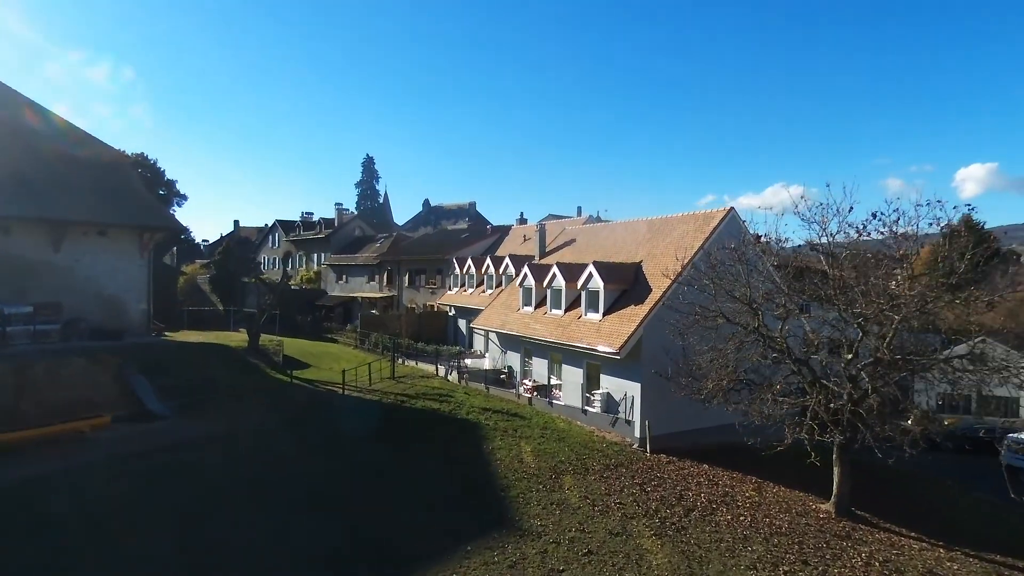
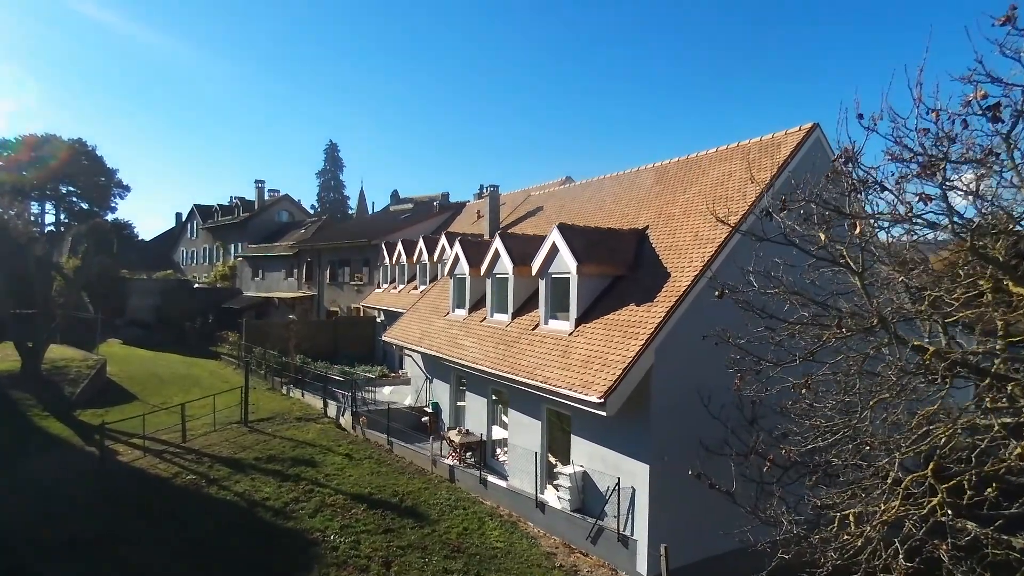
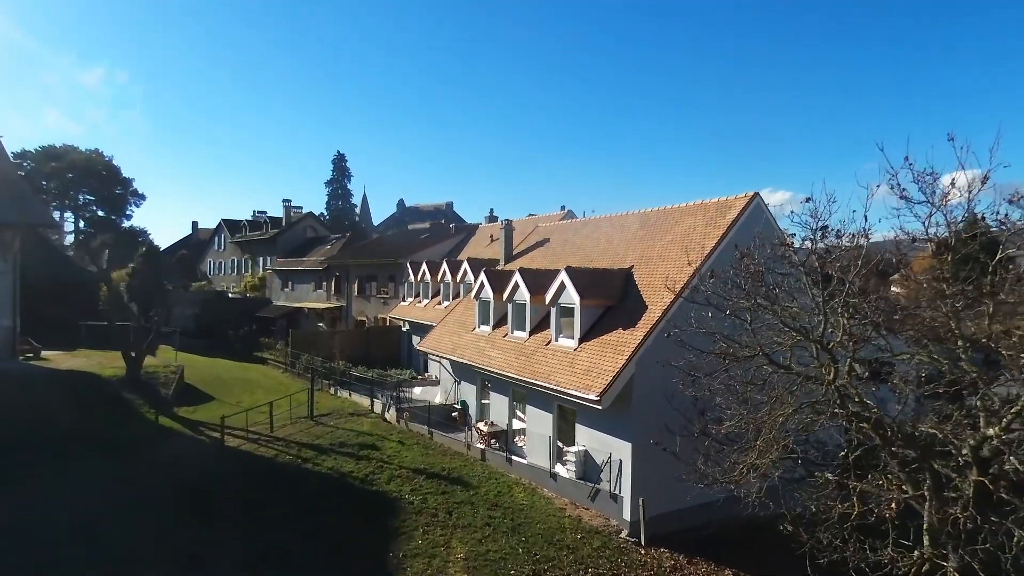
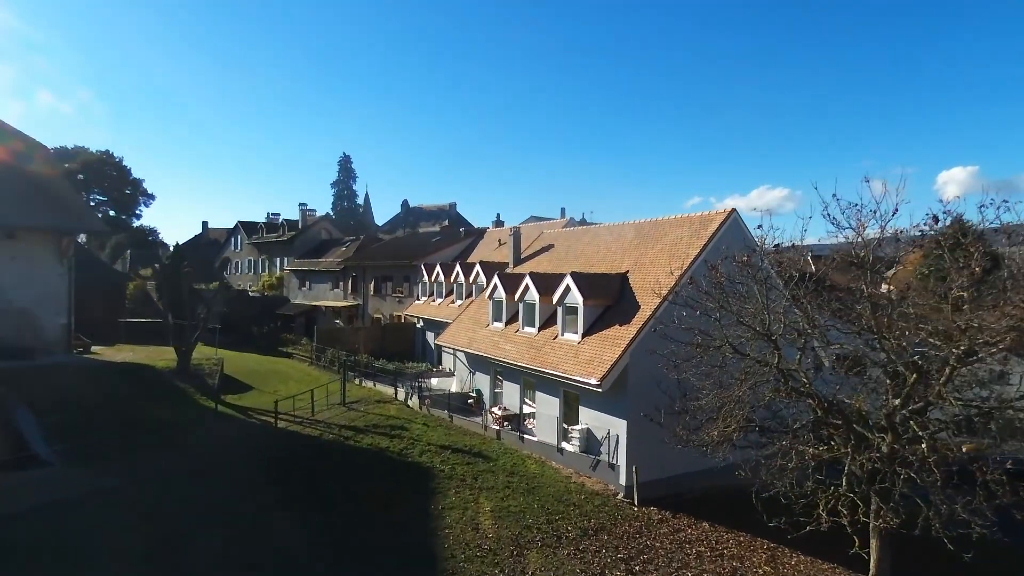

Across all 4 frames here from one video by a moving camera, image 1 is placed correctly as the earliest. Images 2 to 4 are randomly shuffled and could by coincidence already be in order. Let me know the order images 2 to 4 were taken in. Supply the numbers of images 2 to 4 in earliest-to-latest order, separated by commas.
4, 3, 2
